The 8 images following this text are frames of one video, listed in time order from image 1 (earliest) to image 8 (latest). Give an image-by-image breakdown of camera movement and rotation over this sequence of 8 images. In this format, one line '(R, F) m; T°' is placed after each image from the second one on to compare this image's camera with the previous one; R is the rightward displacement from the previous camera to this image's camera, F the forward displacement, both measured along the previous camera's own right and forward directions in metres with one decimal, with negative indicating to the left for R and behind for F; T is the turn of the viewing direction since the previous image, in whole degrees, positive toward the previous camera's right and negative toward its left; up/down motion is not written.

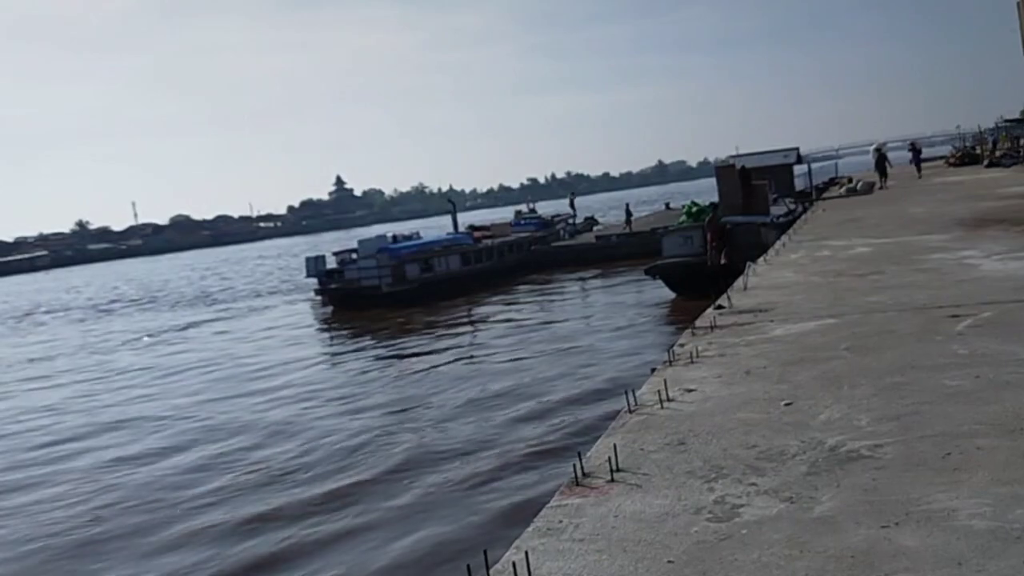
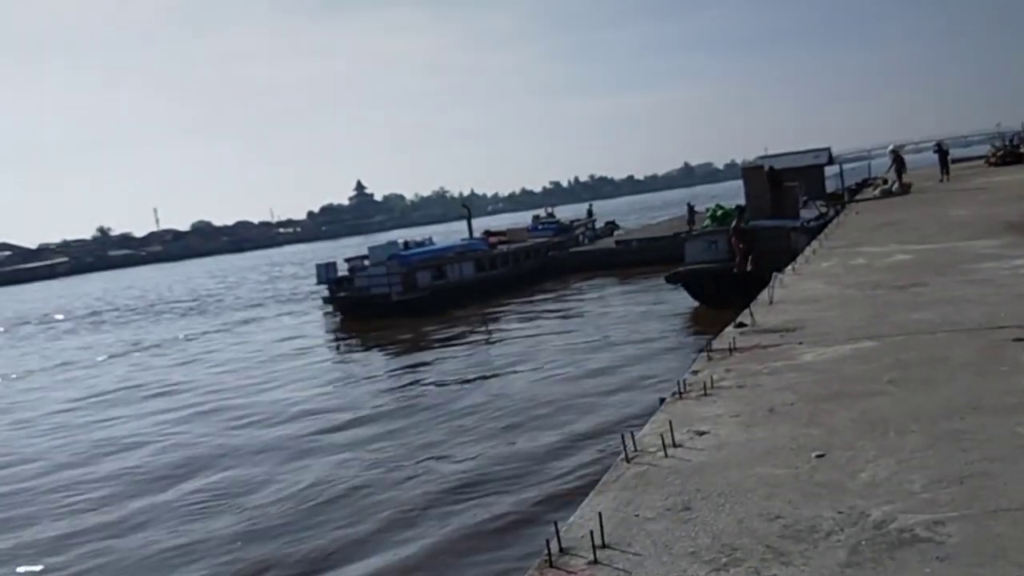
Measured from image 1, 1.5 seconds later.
(+0.2, +0.8) m; -2°
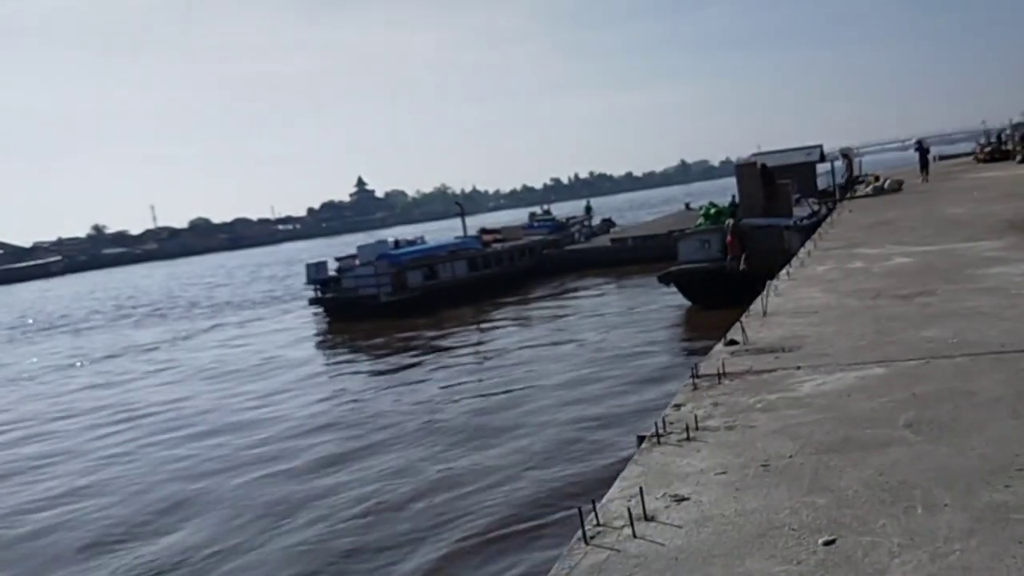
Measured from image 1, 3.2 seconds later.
(+0.2, +0.8) m; 0°
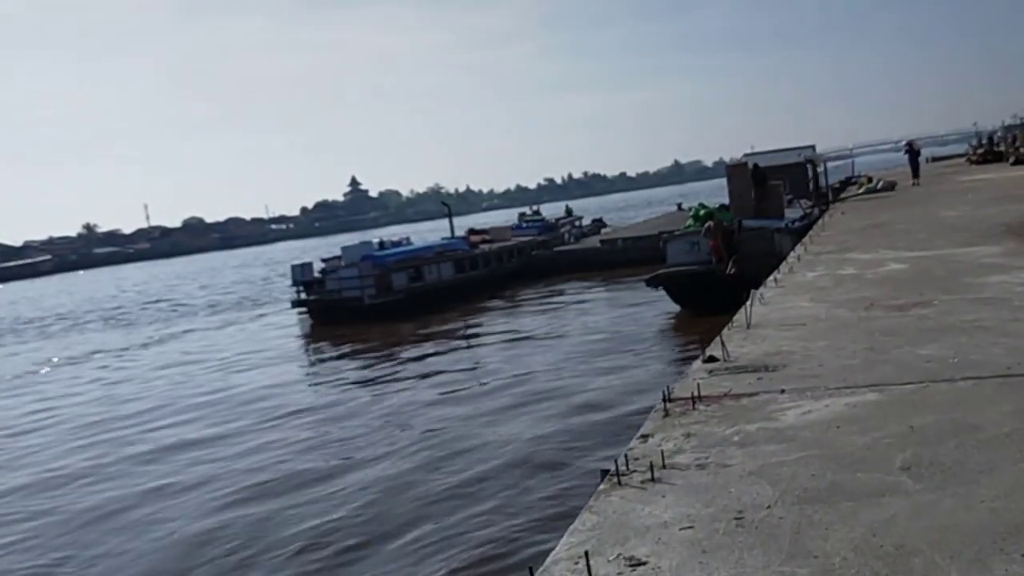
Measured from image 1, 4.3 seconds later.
(+0.2, +0.5) m; 0°
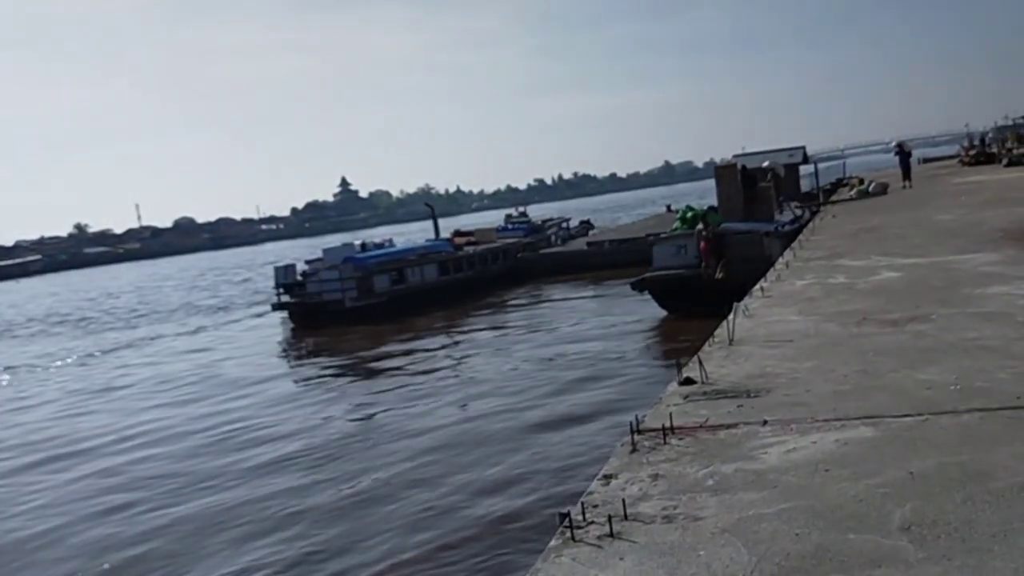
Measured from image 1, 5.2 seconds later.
(+0.2, +0.5) m; +1°
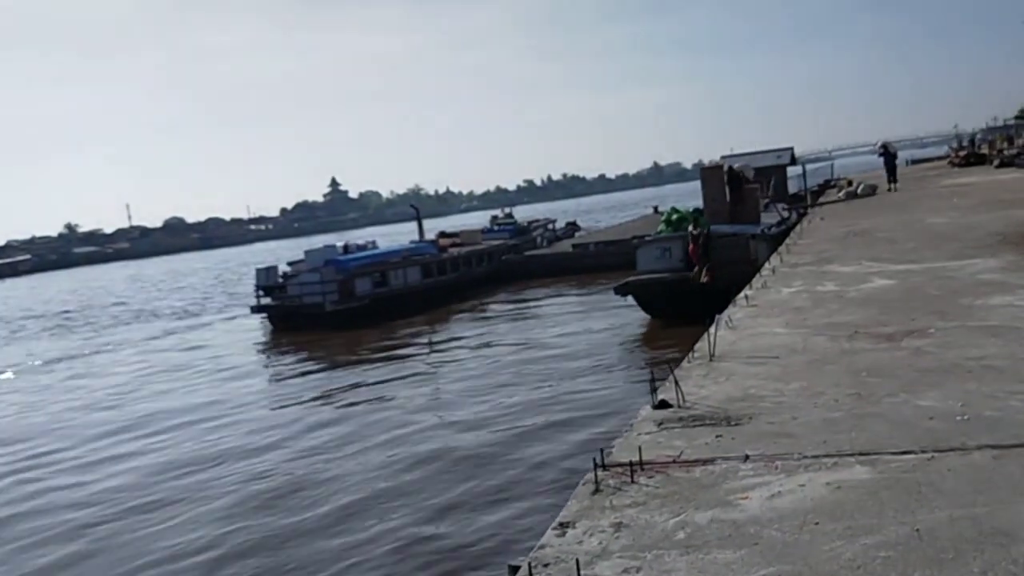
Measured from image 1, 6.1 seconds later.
(+0.2, +0.5) m; +1°
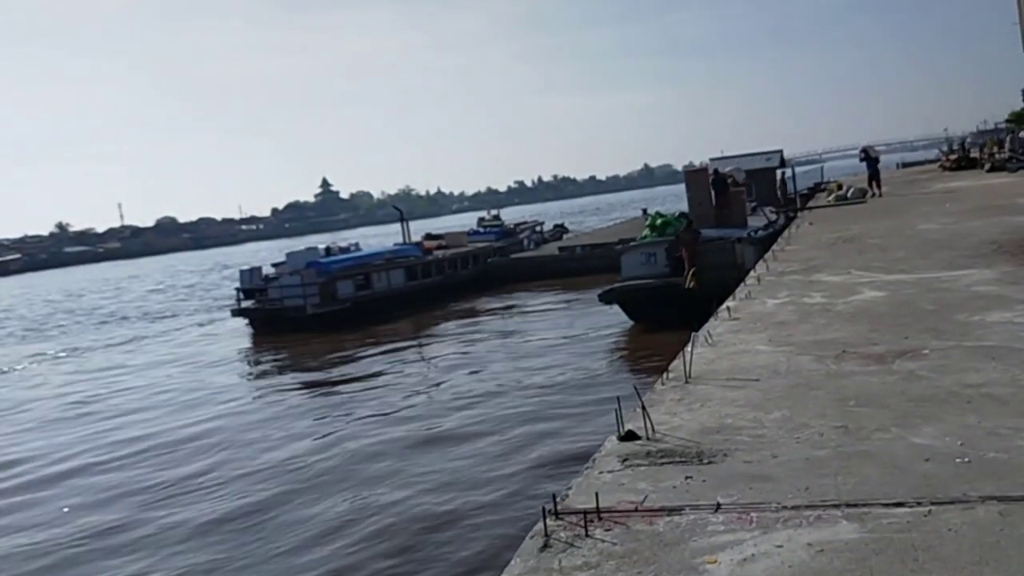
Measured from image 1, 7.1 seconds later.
(+0.2, +0.5) m; +1°
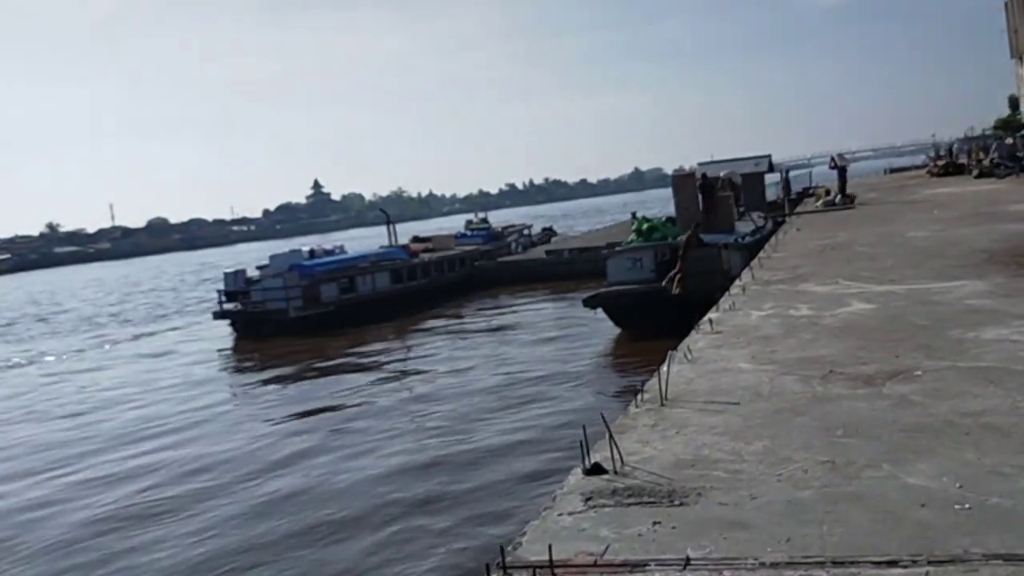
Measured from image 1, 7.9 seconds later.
(+0.2, +0.4) m; +1°
